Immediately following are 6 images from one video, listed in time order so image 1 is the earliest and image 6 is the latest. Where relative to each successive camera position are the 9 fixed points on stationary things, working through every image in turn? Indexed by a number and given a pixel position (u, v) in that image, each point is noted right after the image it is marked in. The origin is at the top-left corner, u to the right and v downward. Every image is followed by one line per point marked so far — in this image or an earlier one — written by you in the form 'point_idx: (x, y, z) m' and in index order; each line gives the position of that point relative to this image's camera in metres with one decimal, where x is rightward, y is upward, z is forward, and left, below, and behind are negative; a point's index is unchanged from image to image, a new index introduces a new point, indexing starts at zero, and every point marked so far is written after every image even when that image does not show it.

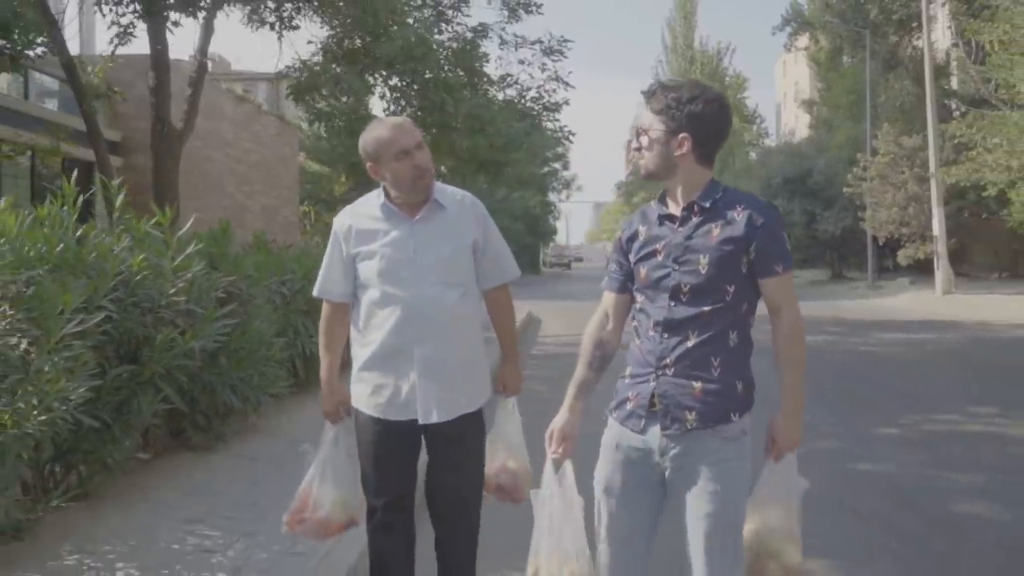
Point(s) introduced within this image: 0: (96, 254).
0: (-2.0, +0.2, +5.4) m
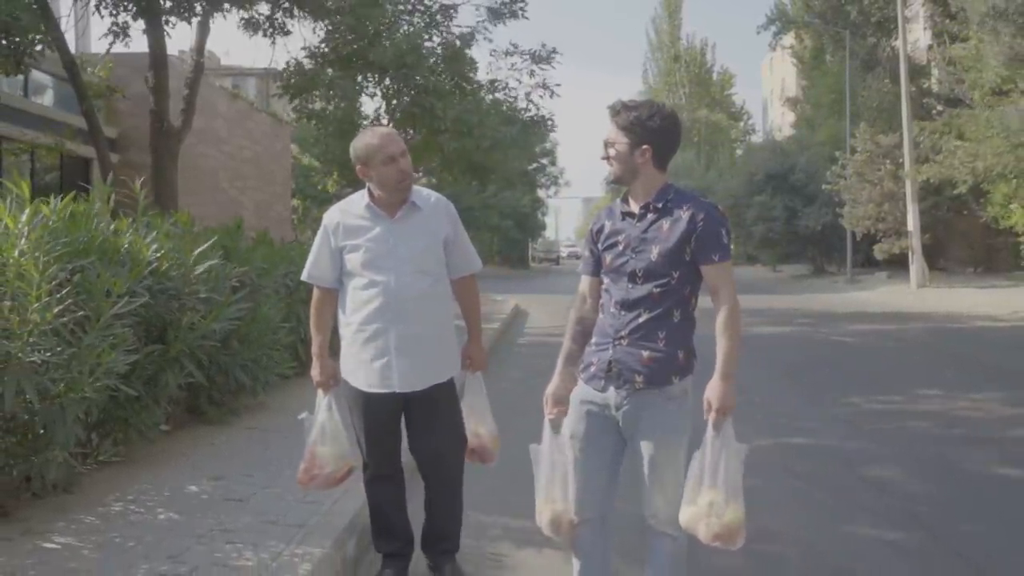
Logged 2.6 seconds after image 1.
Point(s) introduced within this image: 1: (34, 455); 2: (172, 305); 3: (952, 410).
0: (-2.1, +0.2, +6.1) m
1: (-2.2, -0.8, +5.0) m
2: (-2.0, -0.1, +6.4) m
3: (+4.2, -1.2, +10.6) m
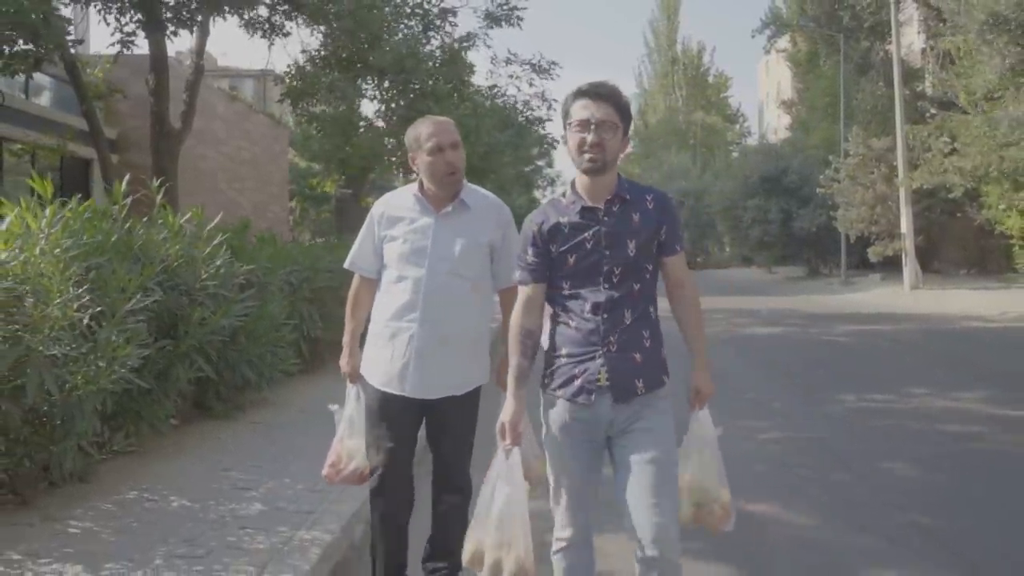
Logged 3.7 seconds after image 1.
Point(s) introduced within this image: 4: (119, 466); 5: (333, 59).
0: (-2.1, +0.2, +6.3) m
1: (-2.2, -0.7, +5.2) m
2: (-2.0, -0.1, +6.6) m
3: (+4.2, -1.2, +10.8) m
4: (-2.1, -1.0, +6.0) m
5: (-2.2, +2.8, +13.5) m
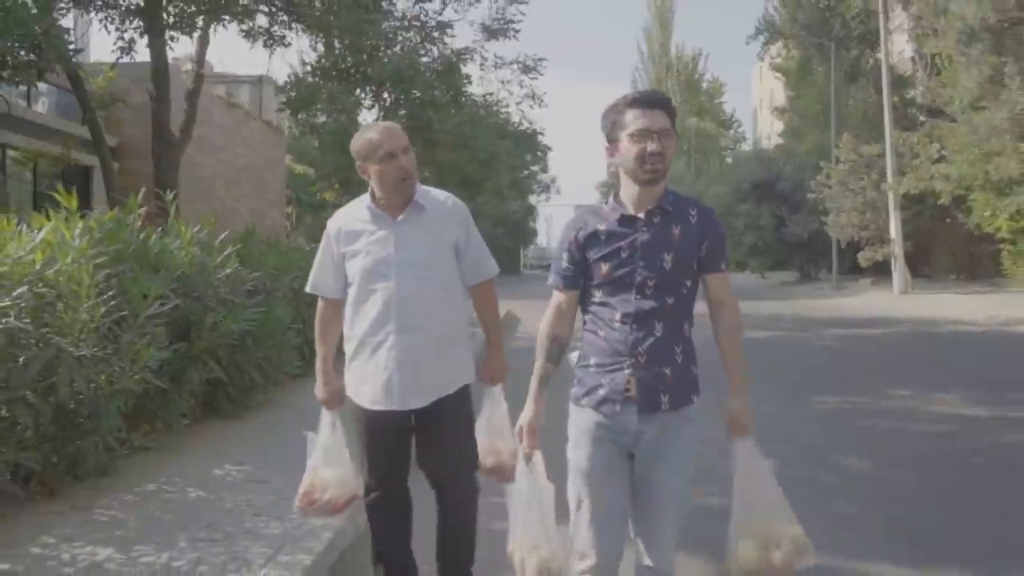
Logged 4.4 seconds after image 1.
0: (-2.2, +0.2, +6.7) m
1: (-2.2, -0.8, +5.6) m
2: (-2.0, -0.1, +7.0) m
3: (+4.2, -1.2, +11.2) m
4: (-2.2, -1.0, +6.4) m
5: (-2.3, +2.8, +13.9) m
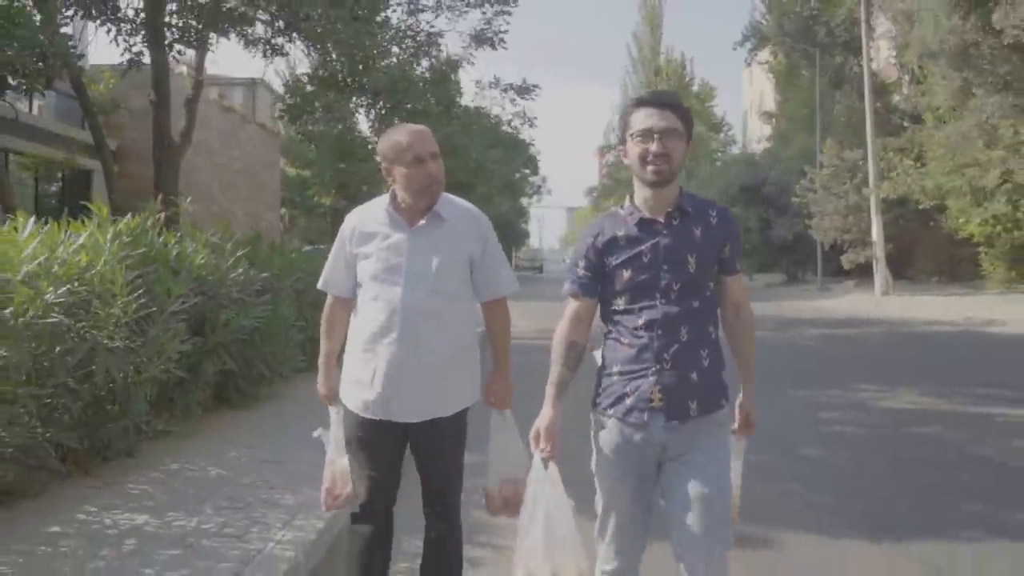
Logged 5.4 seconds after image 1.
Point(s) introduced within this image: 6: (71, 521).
0: (-2.2, +0.2, +7.4) m
1: (-2.3, -0.8, +6.3) m
2: (-2.1, -0.1, +7.6) m
3: (+4.1, -1.2, +11.9) m
4: (-2.3, -1.0, +7.1) m
5: (-2.4, +2.8, +14.6) m
6: (-2.1, -1.1, +5.2) m
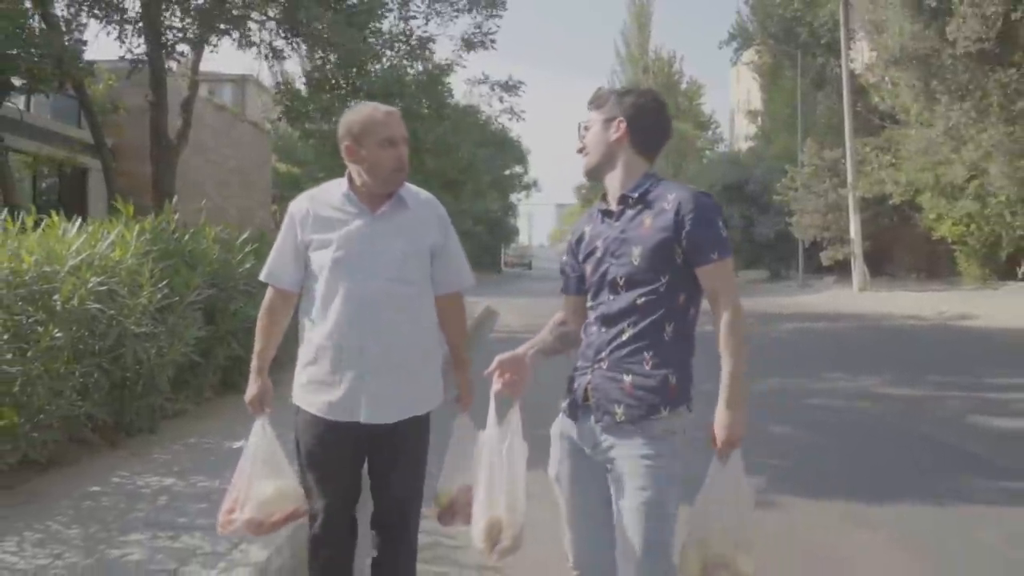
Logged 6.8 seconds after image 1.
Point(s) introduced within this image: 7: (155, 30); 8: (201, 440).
0: (-2.4, +0.3, +8.1) m
1: (-2.4, -0.7, +7.0) m
2: (-2.2, -0.1, +8.4) m
3: (+3.9, -1.2, +12.7) m
4: (-2.4, -1.0, +7.8) m
5: (-2.6, +2.8, +15.3) m
6: (-2.2, -1.0, +5.9) m
7: (-4.5, +3.2, +14.0) m
8: (-2.0, -1.0, +7.2) m
